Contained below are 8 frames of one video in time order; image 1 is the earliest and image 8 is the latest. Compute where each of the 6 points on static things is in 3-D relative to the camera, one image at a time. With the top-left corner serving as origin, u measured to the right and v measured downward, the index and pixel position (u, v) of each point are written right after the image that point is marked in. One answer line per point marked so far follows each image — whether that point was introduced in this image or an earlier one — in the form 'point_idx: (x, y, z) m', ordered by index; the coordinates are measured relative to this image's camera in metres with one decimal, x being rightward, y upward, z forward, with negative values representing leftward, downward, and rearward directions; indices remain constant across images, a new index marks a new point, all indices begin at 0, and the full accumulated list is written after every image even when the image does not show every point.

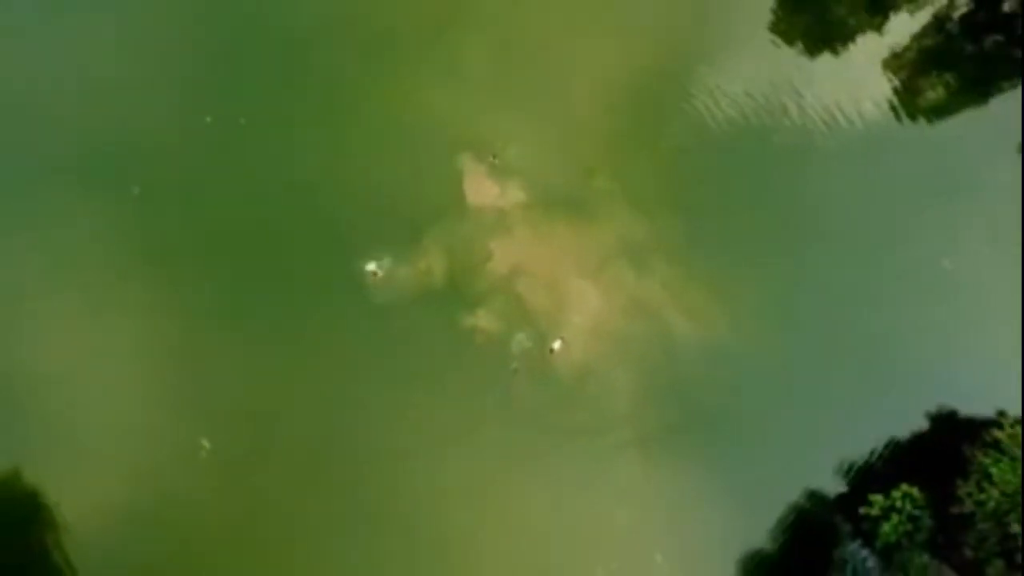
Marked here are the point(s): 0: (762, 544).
0: (+5.0, -5.2, +13.5) m
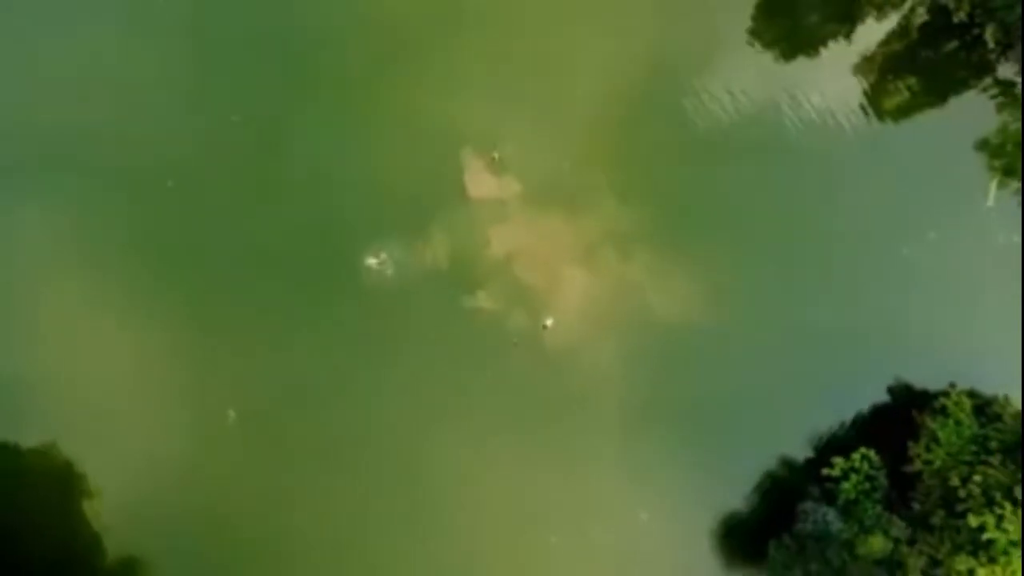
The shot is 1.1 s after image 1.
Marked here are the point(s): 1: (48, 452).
0: (+5.0, -4.8, +14.8) m
1: (-10.5, -3.8, +14.7) m
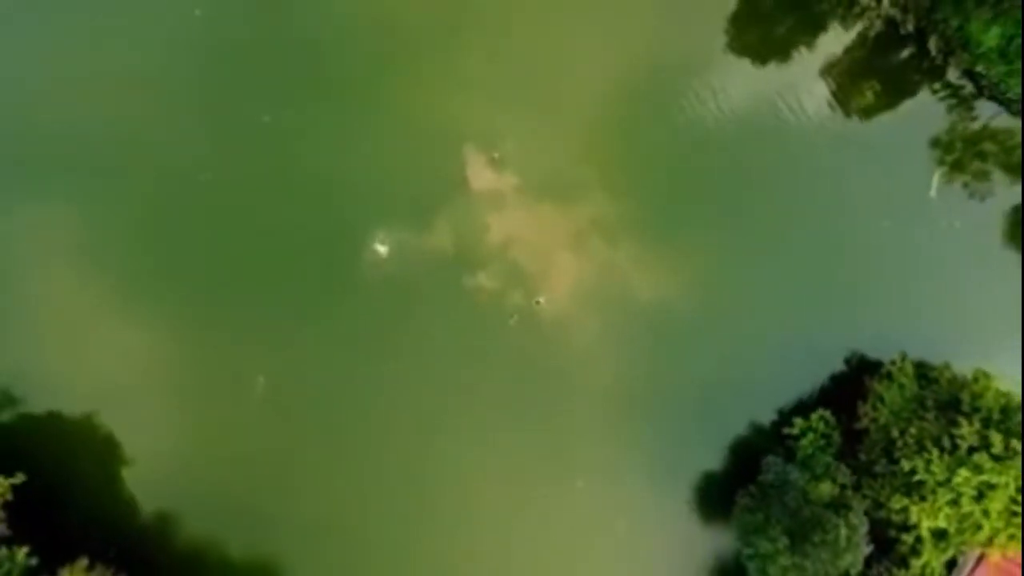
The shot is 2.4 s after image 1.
0: (+5.0, -4.4, +16.4) m
1: (-10.6, -3.3, +16.3) m
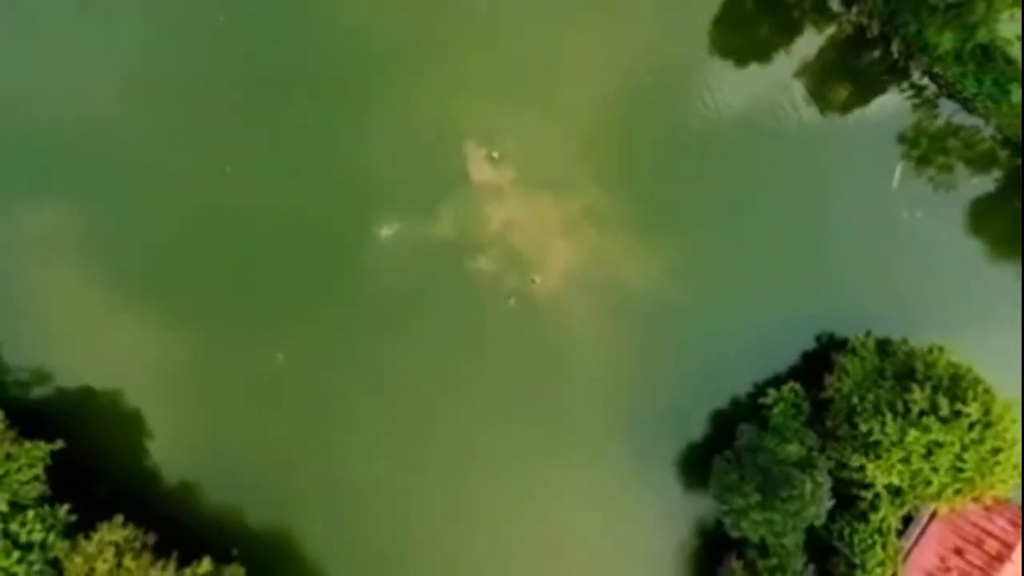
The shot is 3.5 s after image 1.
0: (+4.9, -4.0, +17.8) m
1: (-10.6, -2.9, +17.7) m
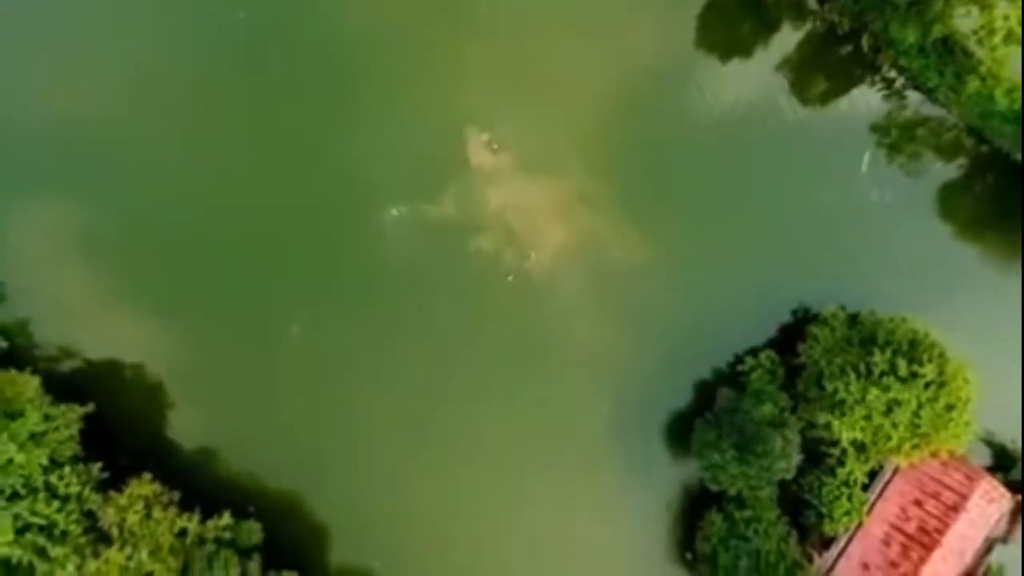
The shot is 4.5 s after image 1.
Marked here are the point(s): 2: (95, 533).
0: (+4.8, -3.4, +19.0) m
1: (-10.7, -2.3, +18.9) m
2: (-9.6, -5.6, +15.2) m
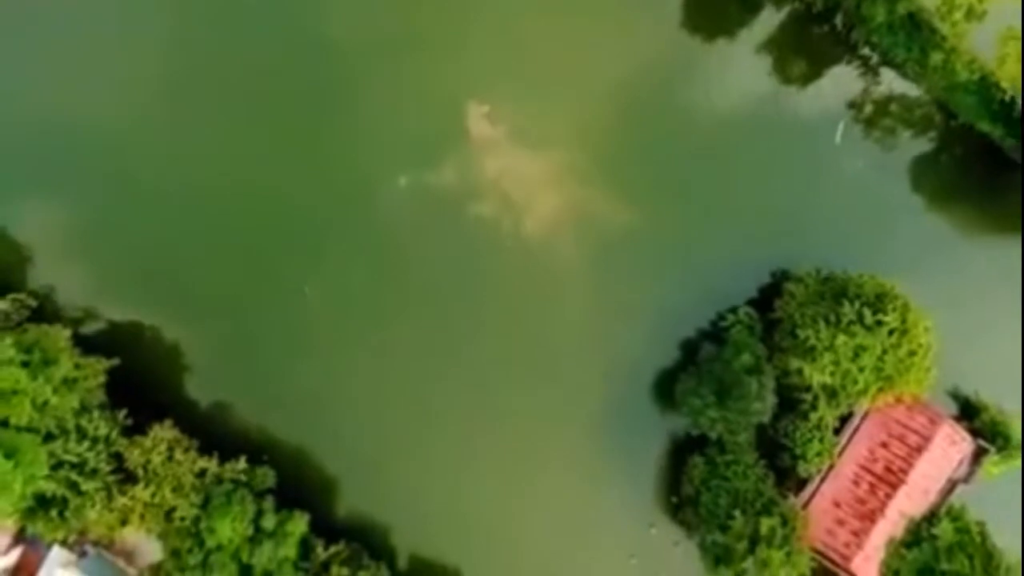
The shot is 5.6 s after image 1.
0: (+4.7, -2.3, +20.2) m
1: (-10.8, -1.3, +20.1) m
2: (-9.7, -4.6, +16.4) m
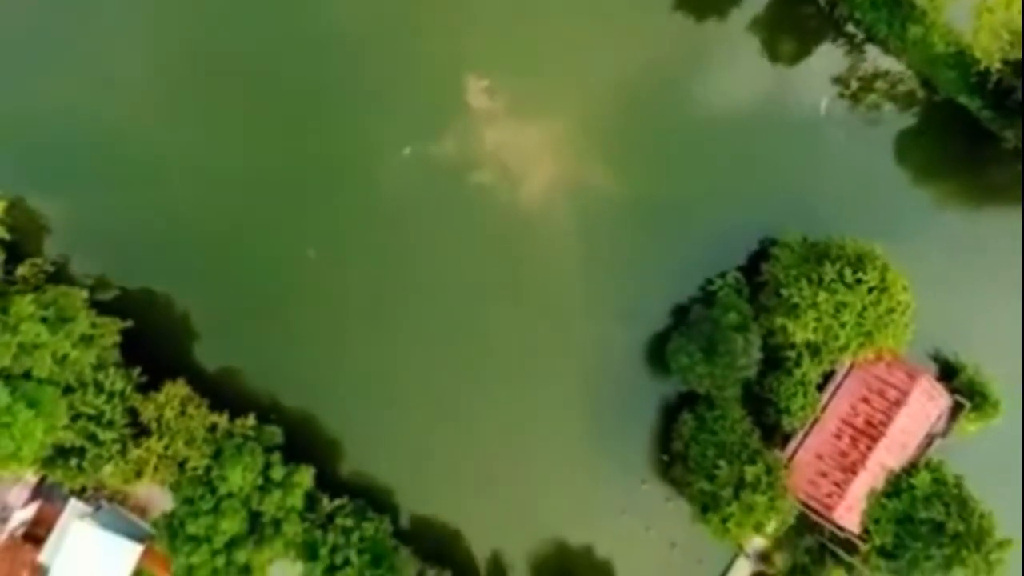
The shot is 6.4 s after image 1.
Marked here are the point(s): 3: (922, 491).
0: (+4.7, -1.3, +21.0) m
1: (-10.9, -0.3, +20.9) m
2: (-9.8, -3.6, +17.2) m
3: (+10.5, -5.2, +17.0) m
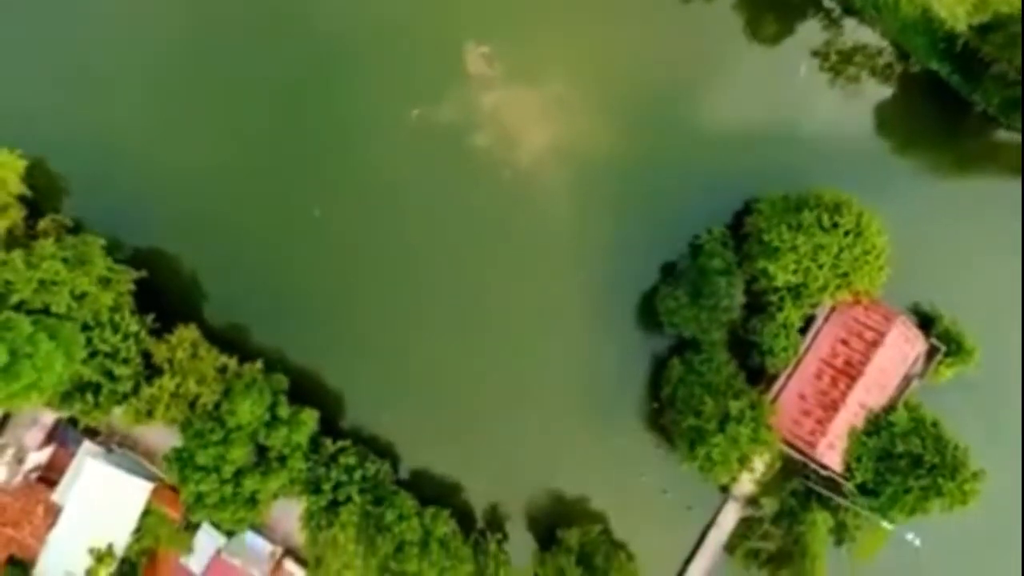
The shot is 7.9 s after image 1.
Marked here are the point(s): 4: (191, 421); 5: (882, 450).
0: (+4.6, 0.0, +21.9) m
1: (-11.0, +1.0, +21.8) m
2: (-9.9, -2.1, +18.0) m
3: (+10.4, -3.8, +17.8) m
4: (-8.6, -3.6, +17.8) m
5: (+9.9, -4.3, +17.8) m
